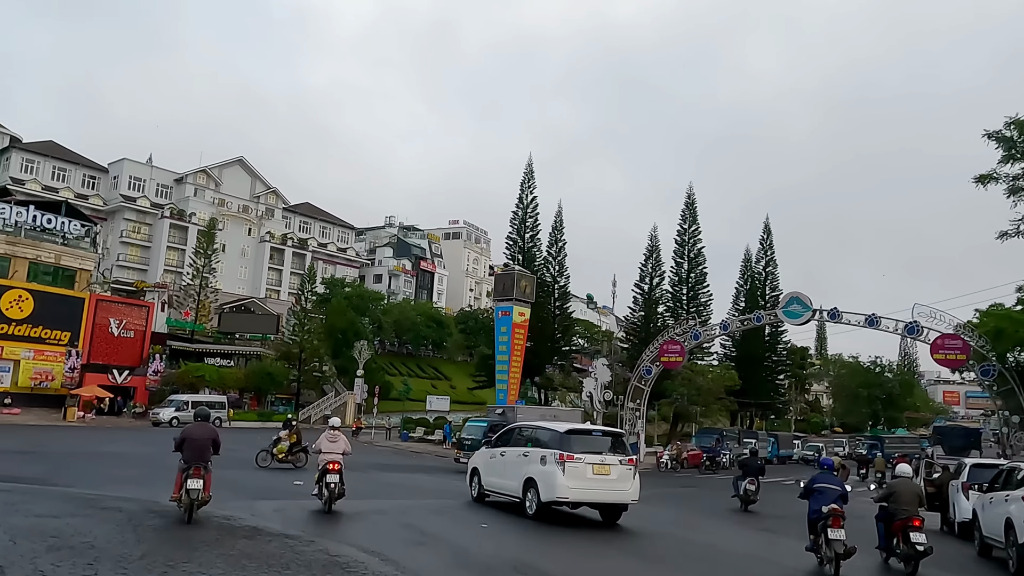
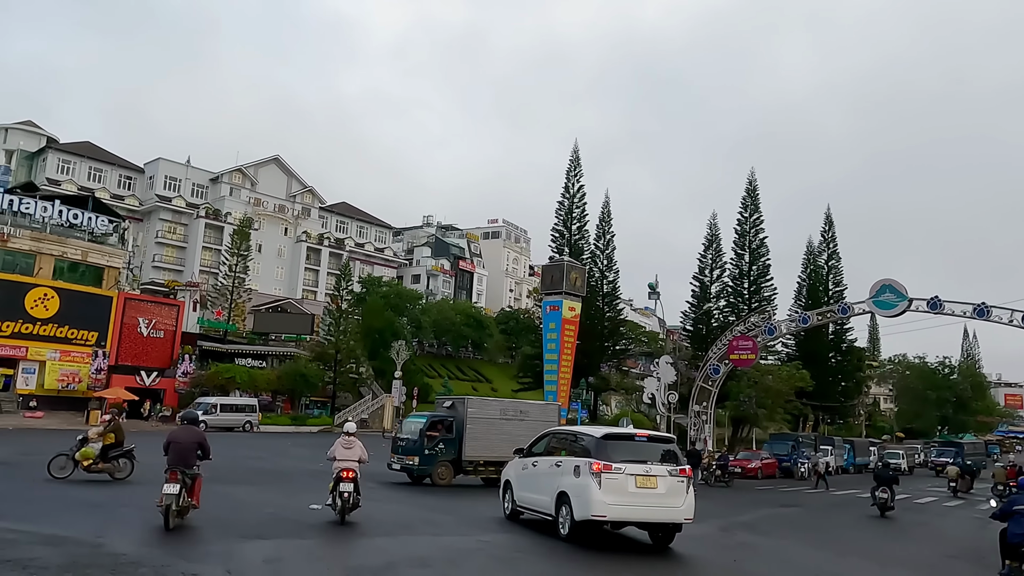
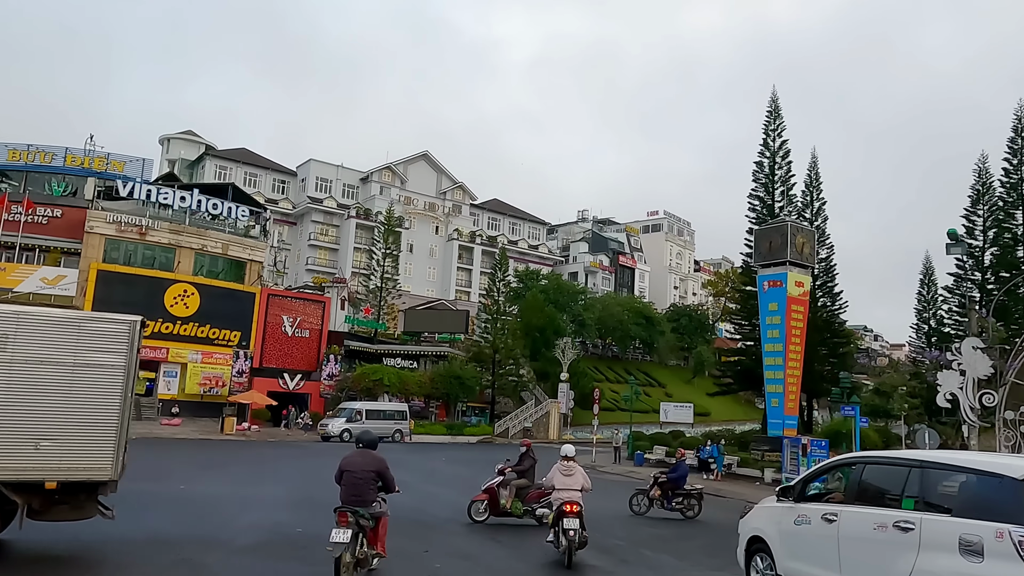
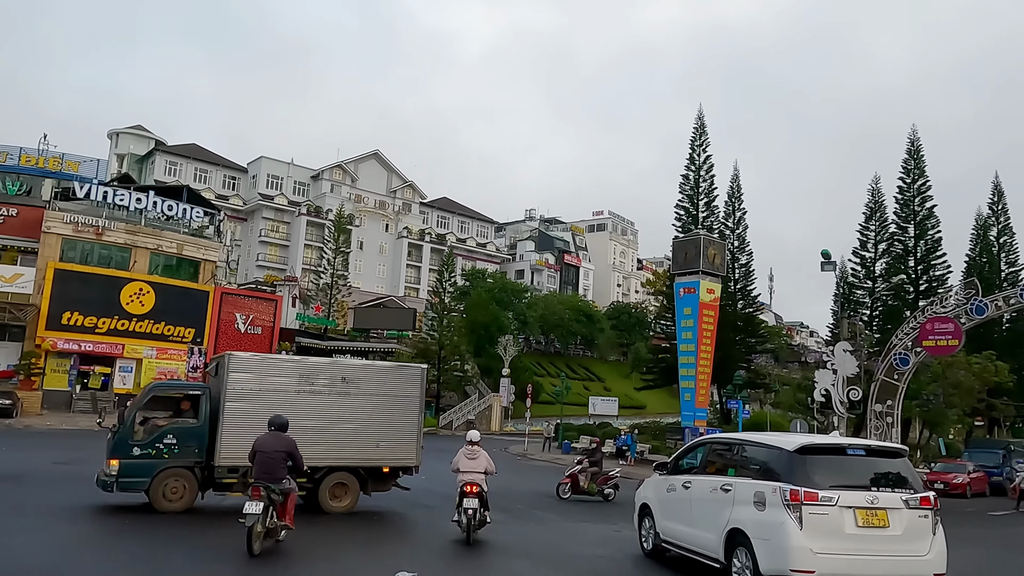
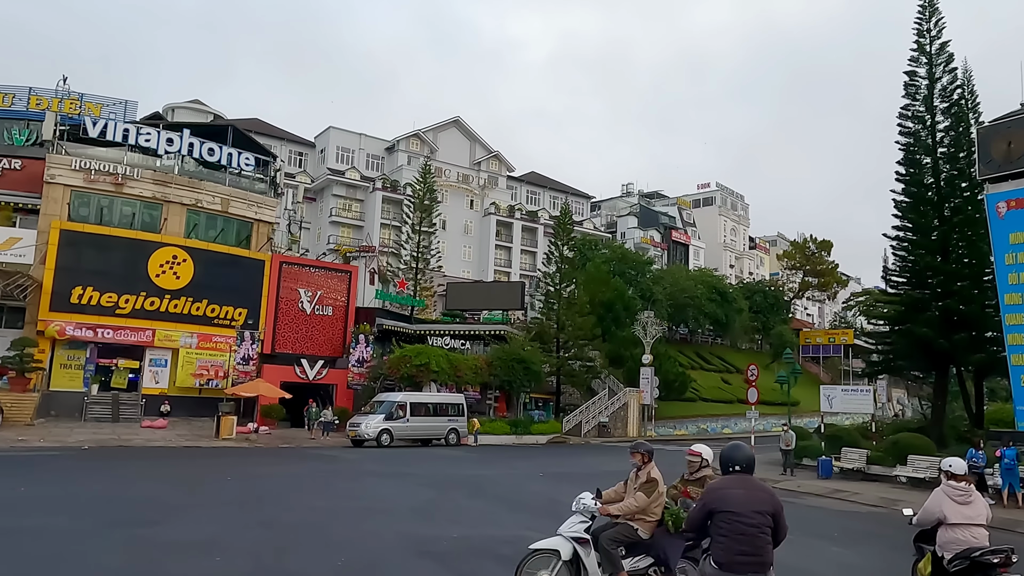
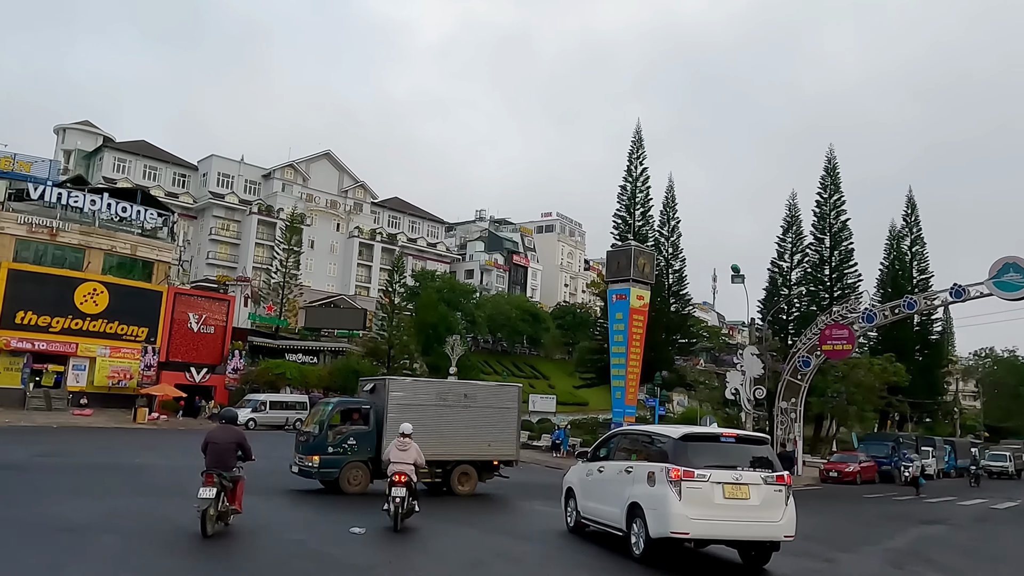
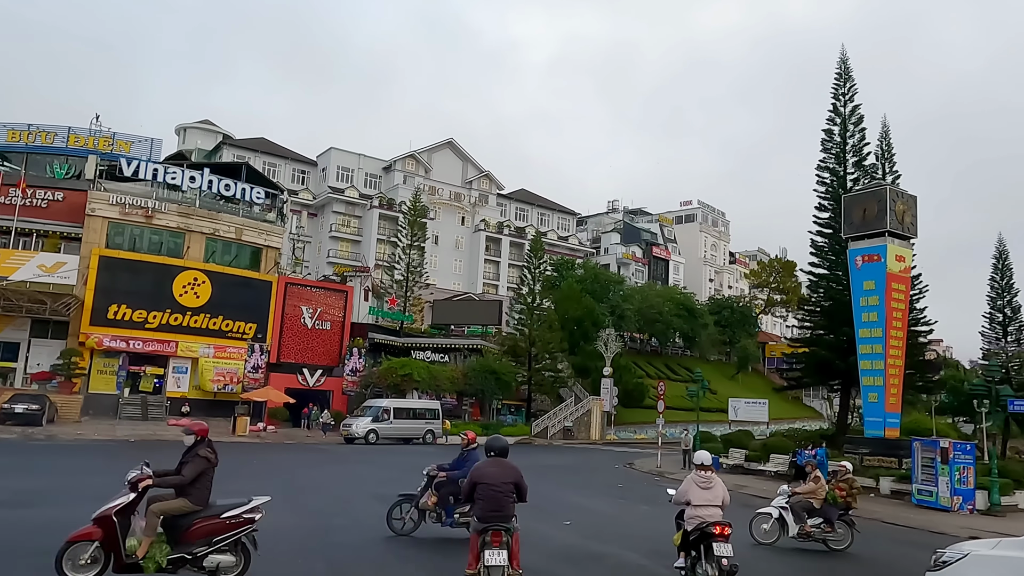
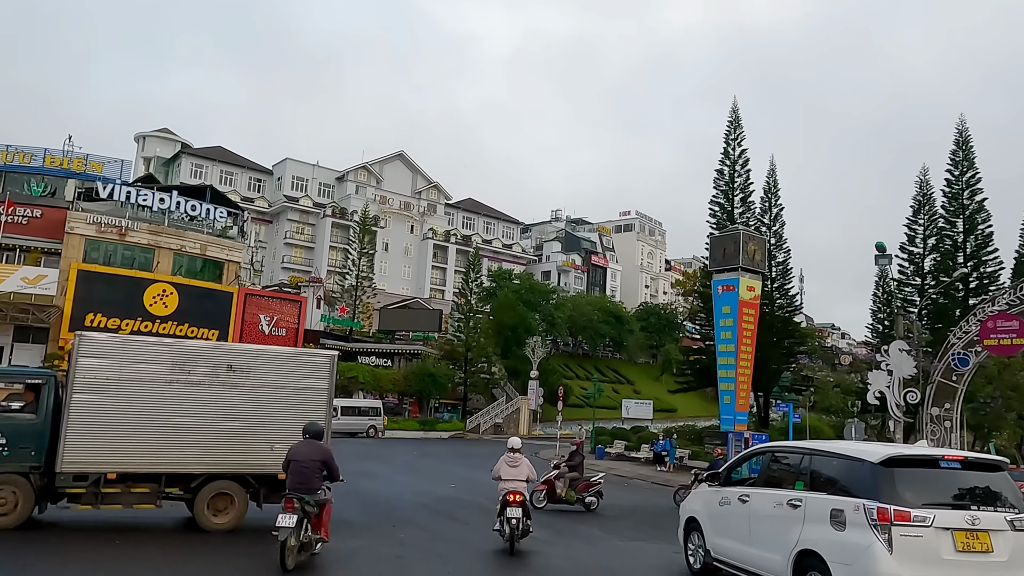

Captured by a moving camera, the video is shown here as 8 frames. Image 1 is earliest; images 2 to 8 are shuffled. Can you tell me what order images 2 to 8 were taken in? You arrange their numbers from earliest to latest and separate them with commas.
2, 6, 4, 8, 3, 7, 5
